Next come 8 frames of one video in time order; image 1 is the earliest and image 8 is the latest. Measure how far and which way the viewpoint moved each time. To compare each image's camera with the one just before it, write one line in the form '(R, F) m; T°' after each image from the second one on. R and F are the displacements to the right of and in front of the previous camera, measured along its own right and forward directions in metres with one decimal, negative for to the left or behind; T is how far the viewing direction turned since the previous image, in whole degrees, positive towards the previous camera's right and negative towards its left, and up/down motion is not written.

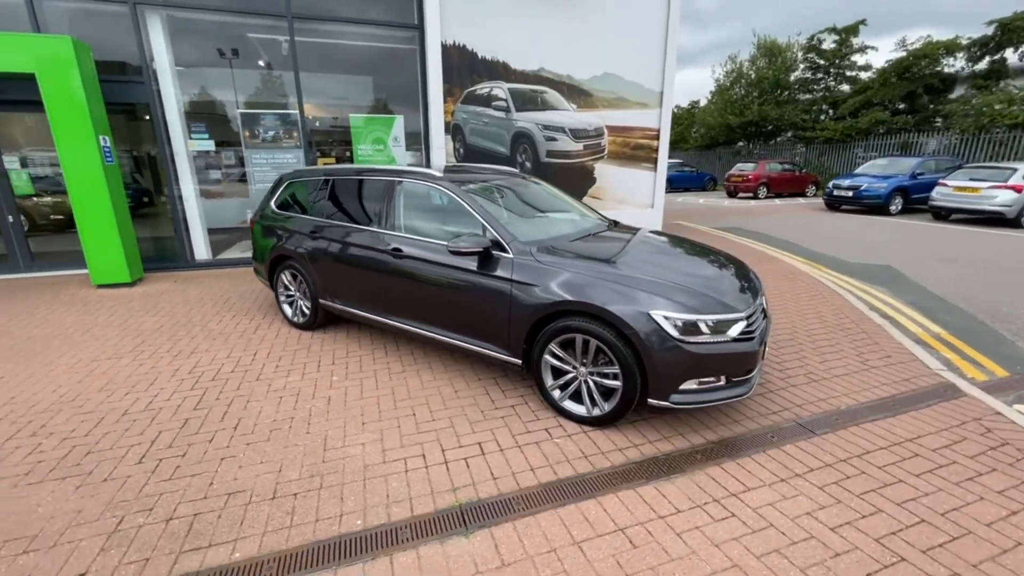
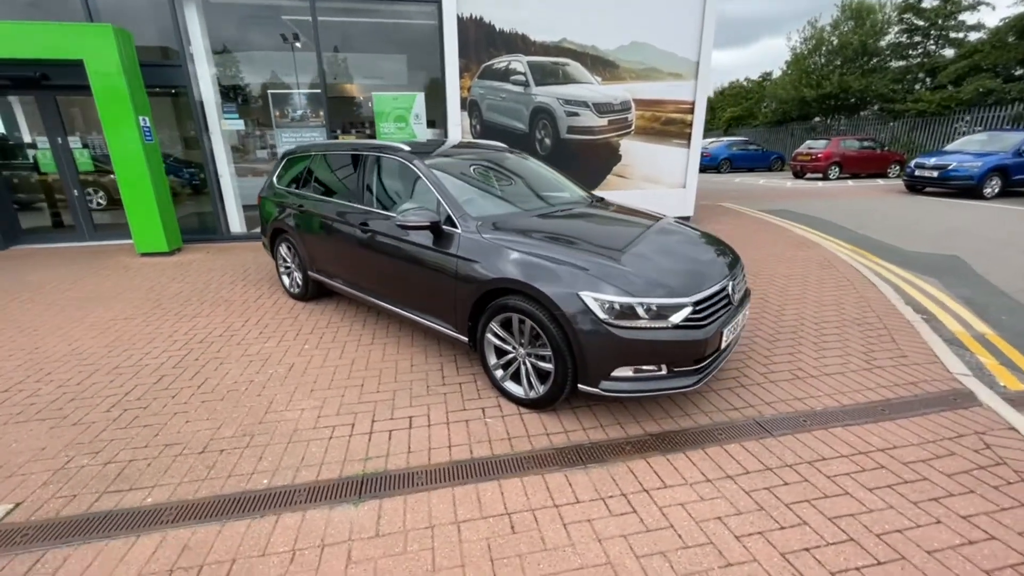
(+0.8, +0.1) m; -8°
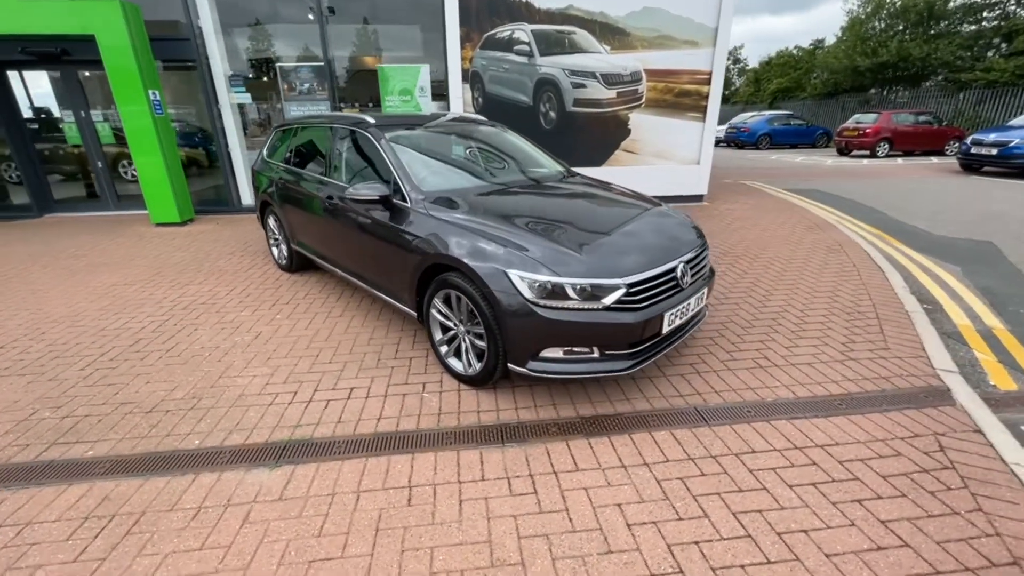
(+0.6, +0.1) m; -4°
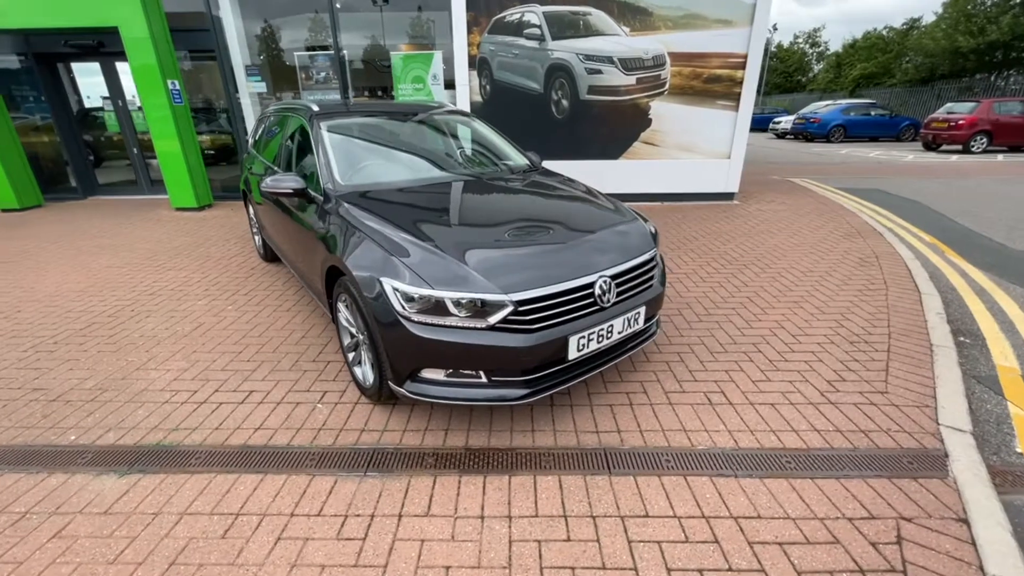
(+0.9, +0.4) m; -7°
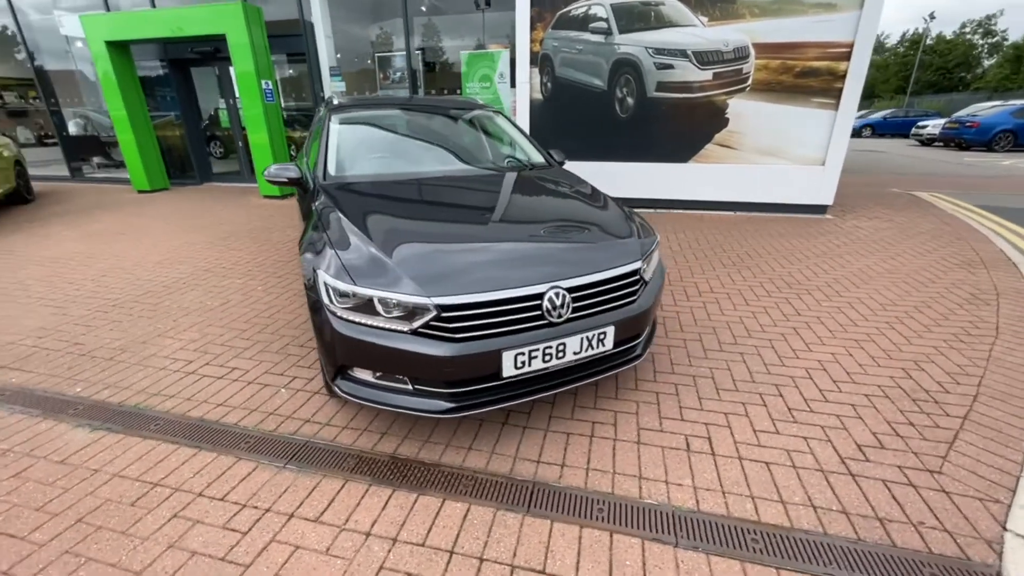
(+0.7, +0.3) m; -12°
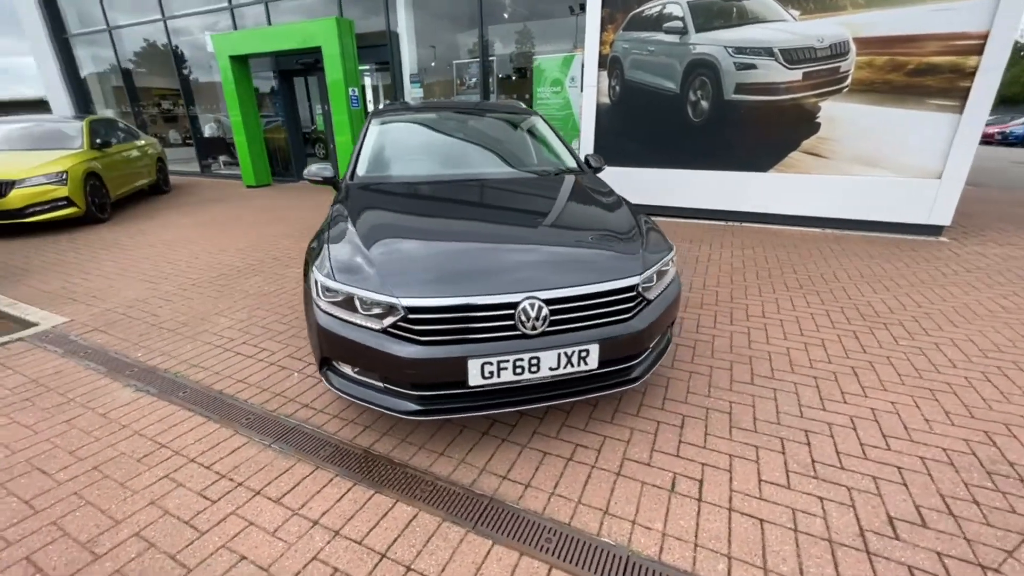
(+0.5, +0.1) m; -11°
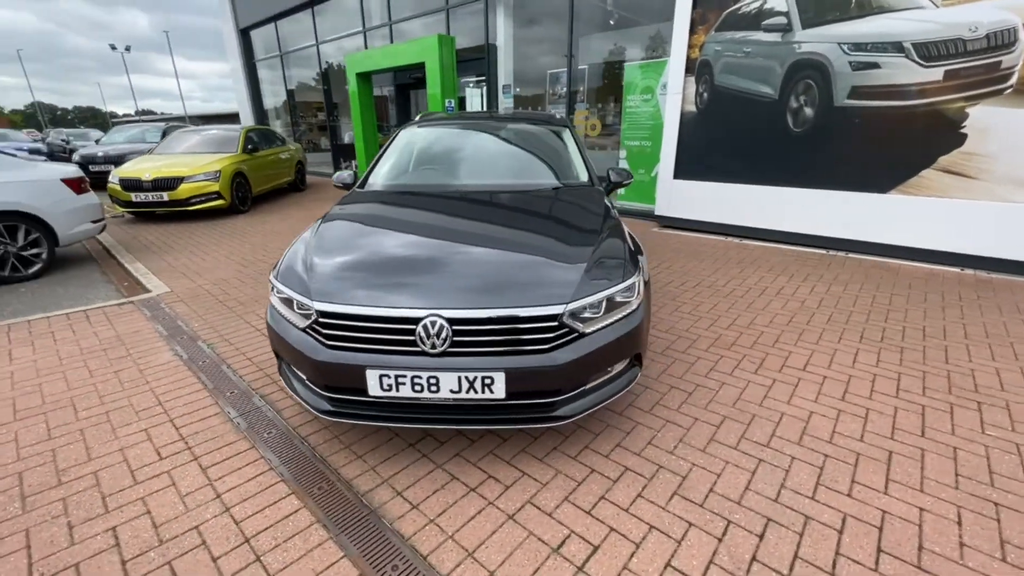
(+1.0, +0.2) m; -15°
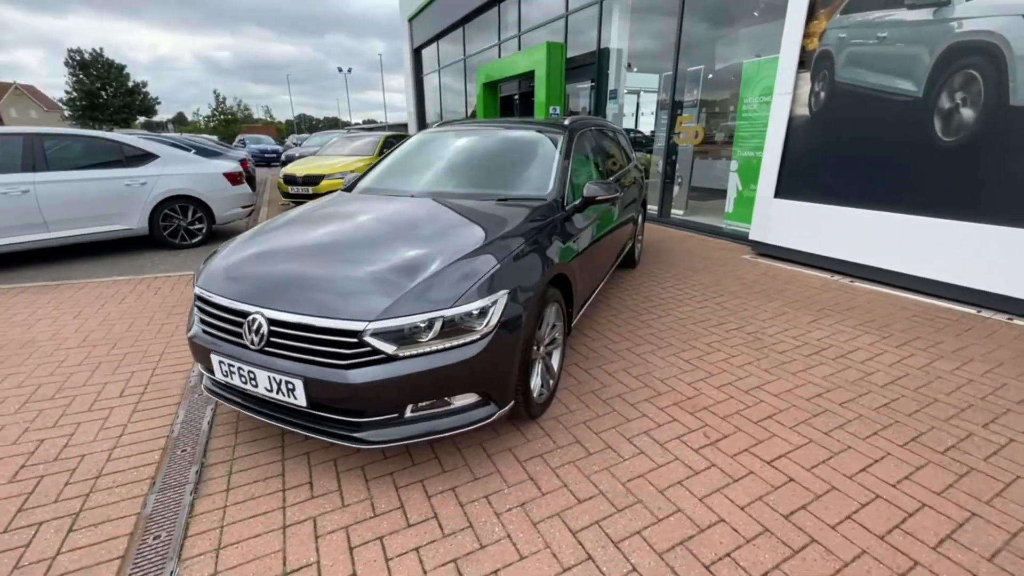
(+1.5, +0.5) m; -20°
